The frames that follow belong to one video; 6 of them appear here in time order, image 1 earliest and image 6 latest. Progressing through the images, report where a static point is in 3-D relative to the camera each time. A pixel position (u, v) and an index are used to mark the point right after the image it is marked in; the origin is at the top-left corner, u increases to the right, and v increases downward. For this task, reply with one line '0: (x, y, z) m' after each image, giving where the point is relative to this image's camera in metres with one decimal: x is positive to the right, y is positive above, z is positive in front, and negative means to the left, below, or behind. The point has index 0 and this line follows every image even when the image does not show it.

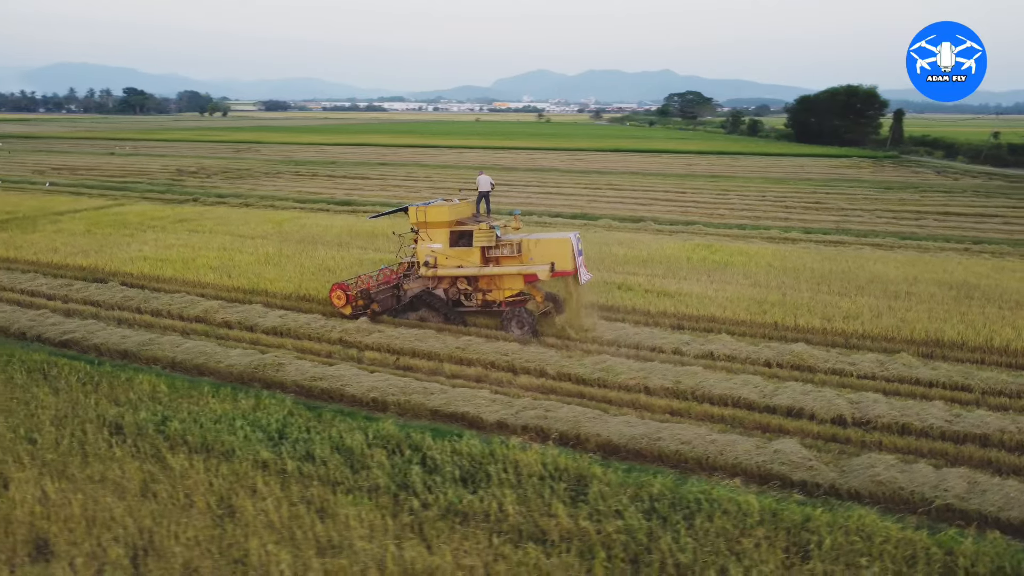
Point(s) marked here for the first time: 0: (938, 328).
0: (+6.7, -0.6, +11.2) m
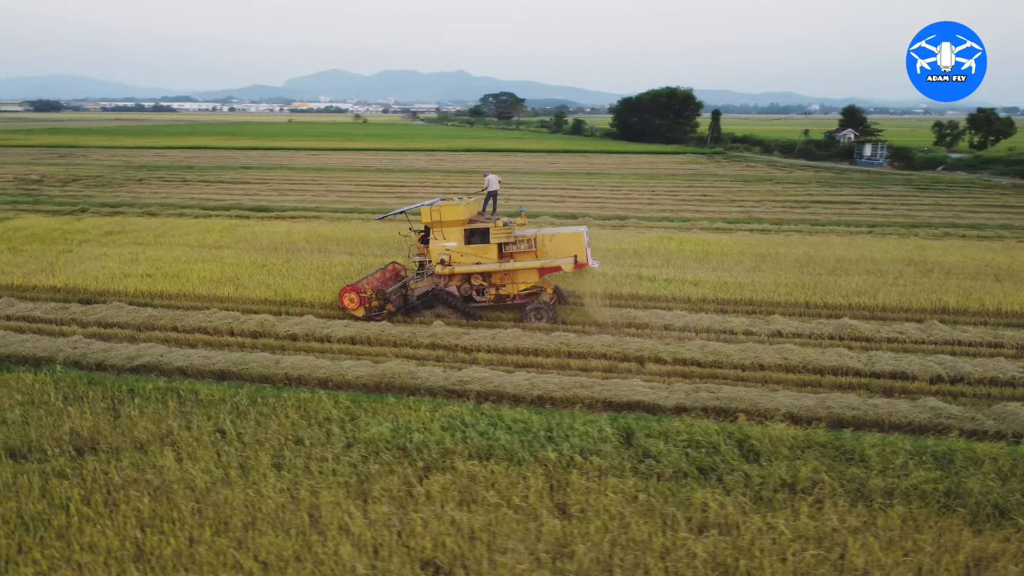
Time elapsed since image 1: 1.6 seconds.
0: (+7.7, -0.2, +12.9) m
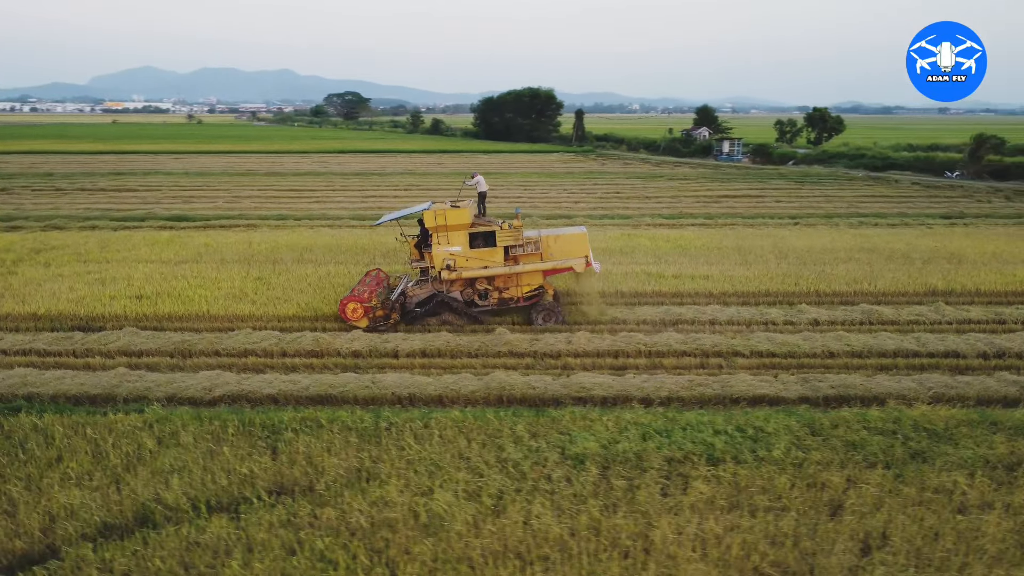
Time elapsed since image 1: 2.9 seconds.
0: (+8.2, +0.1, +14.2) m
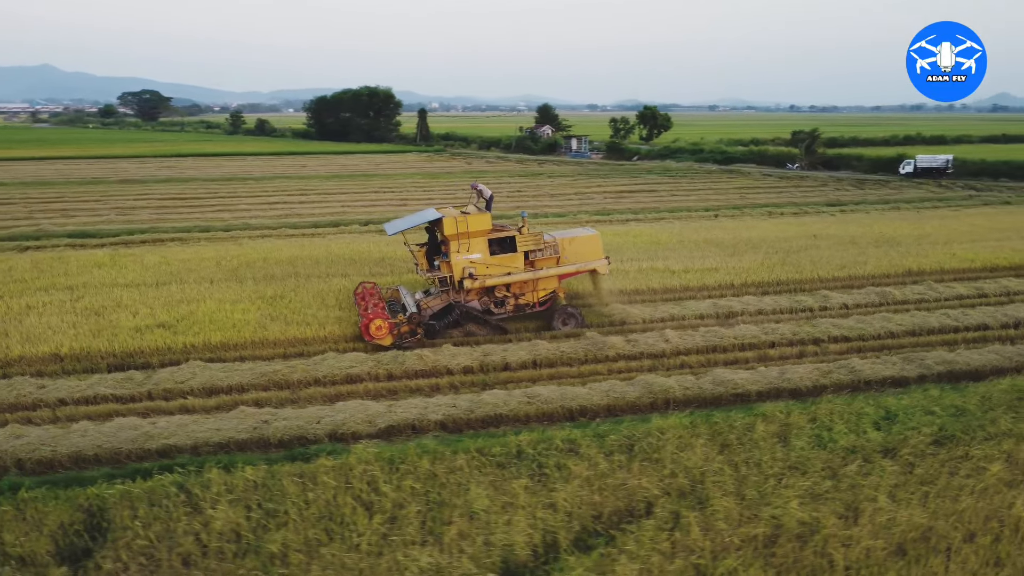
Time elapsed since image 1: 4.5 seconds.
0: (+8.5, +0.5, +15.8) m
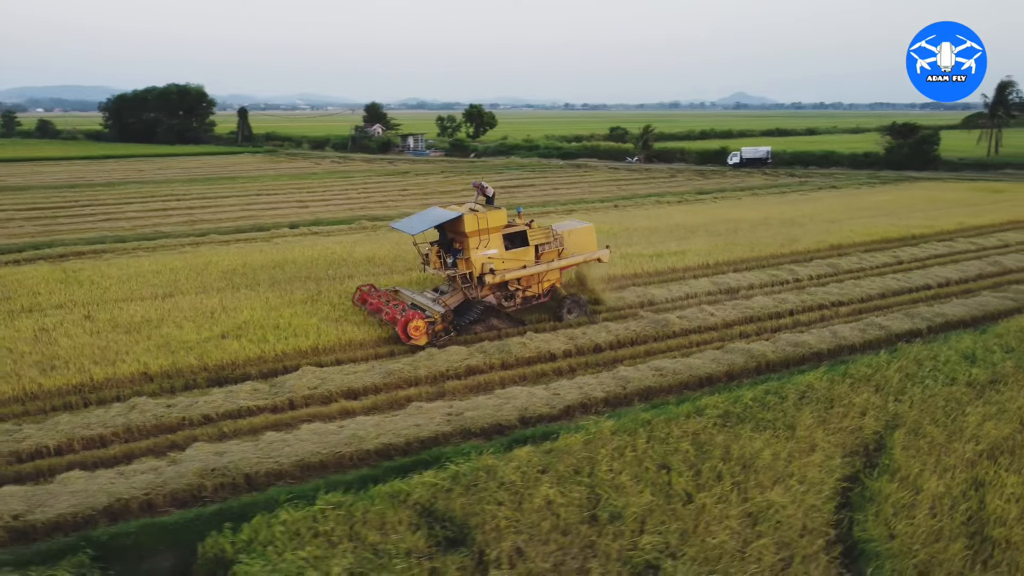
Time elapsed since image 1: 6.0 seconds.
0: (+8.0, +1.2, +18.2) m
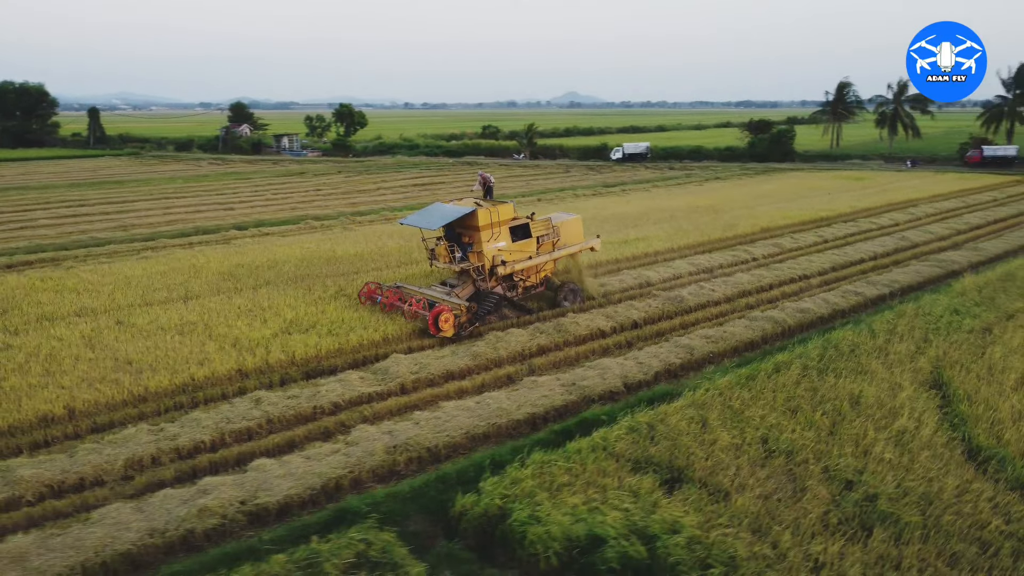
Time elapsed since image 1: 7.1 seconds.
0: (+7.1, +1.8, +20.2) m
